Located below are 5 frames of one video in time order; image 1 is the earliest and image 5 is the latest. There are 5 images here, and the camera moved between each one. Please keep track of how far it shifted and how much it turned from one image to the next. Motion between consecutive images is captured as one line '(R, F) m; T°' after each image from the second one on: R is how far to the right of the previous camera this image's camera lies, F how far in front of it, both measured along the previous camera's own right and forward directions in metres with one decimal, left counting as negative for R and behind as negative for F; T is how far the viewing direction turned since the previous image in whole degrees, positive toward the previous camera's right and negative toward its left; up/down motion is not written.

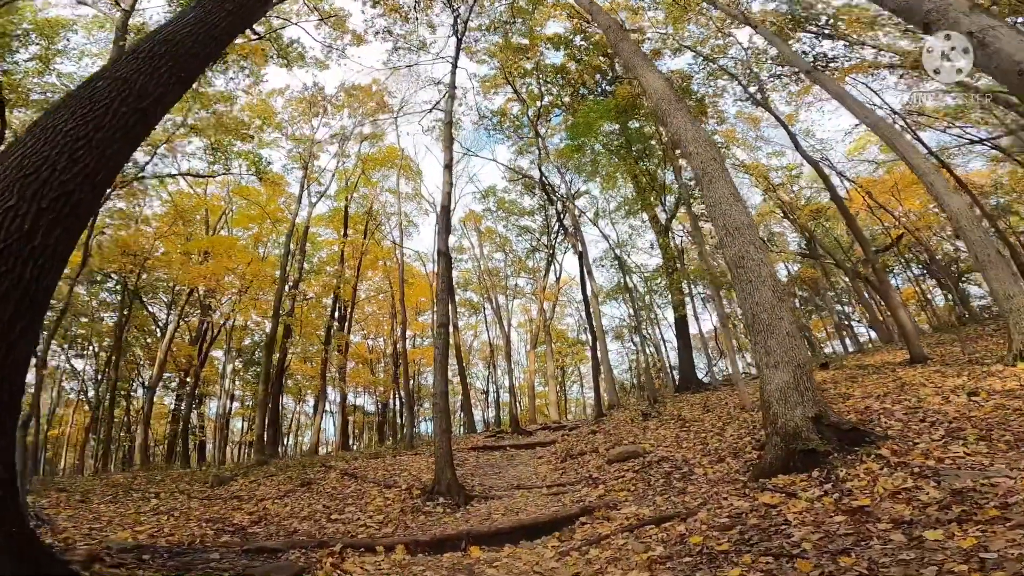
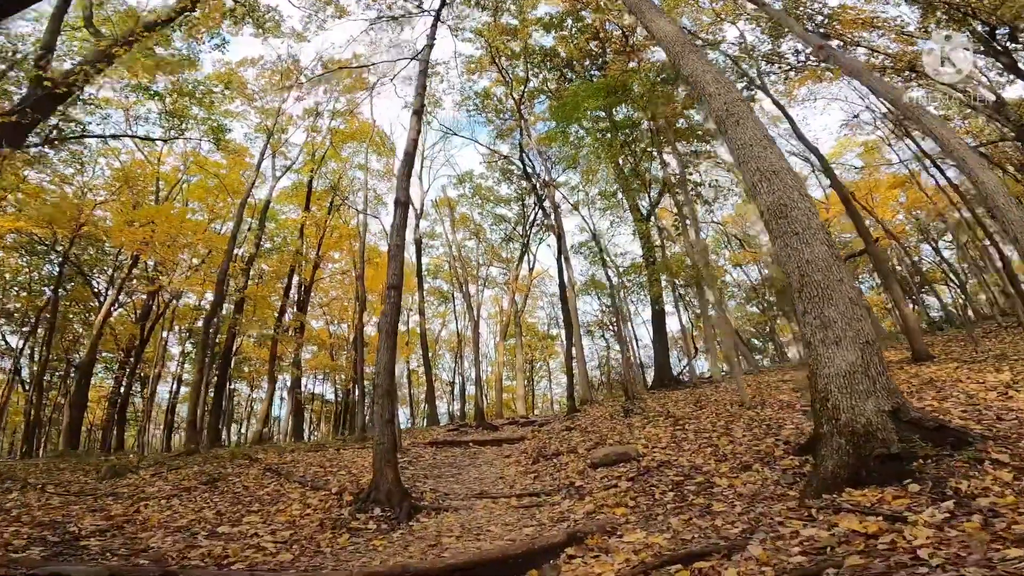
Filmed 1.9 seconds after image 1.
(0.0, +0.9) m; +3°
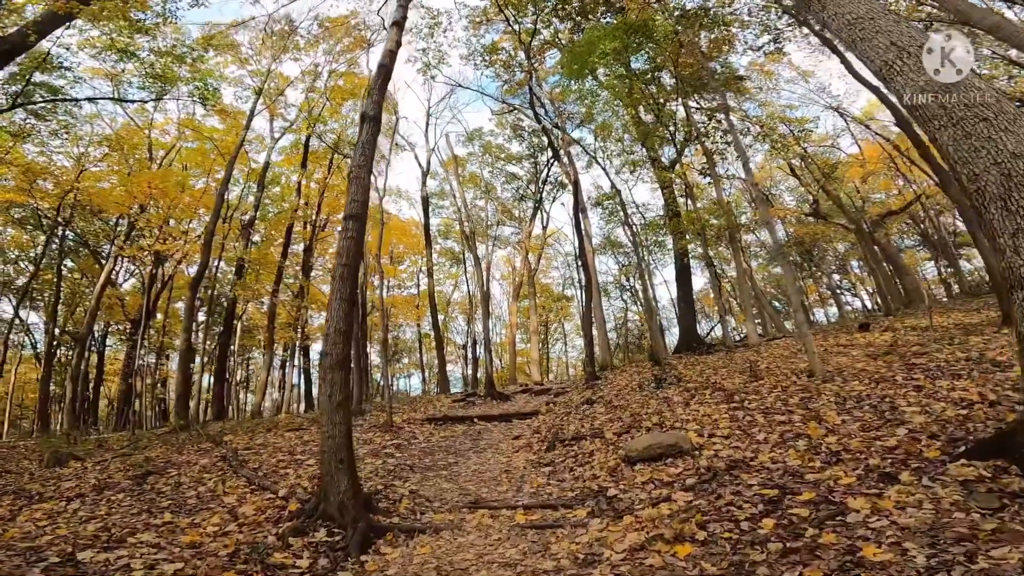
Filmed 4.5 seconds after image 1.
(+0.1, +1.0) m; -2°
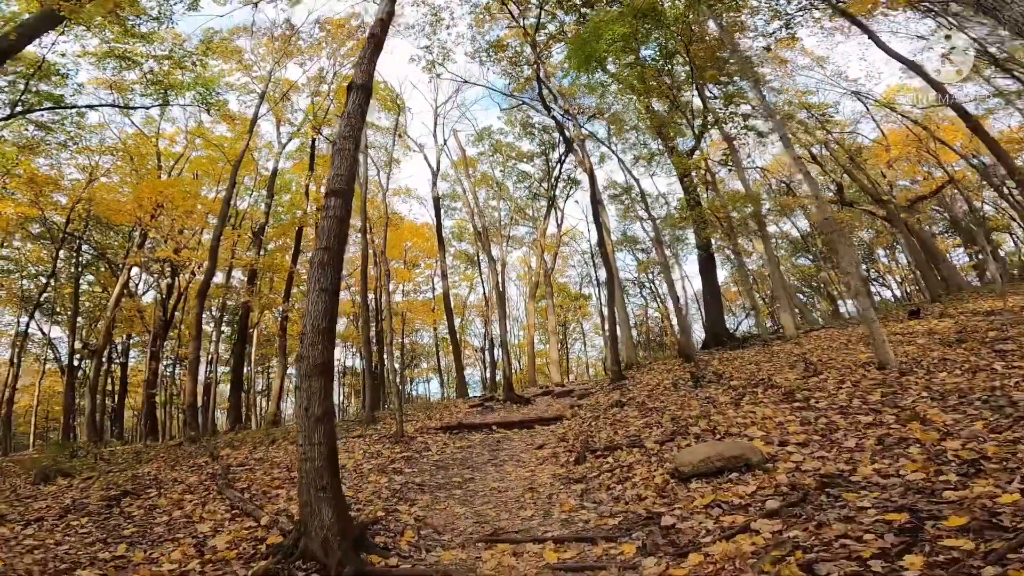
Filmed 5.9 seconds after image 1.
(0.0, +0.5) m; -2°
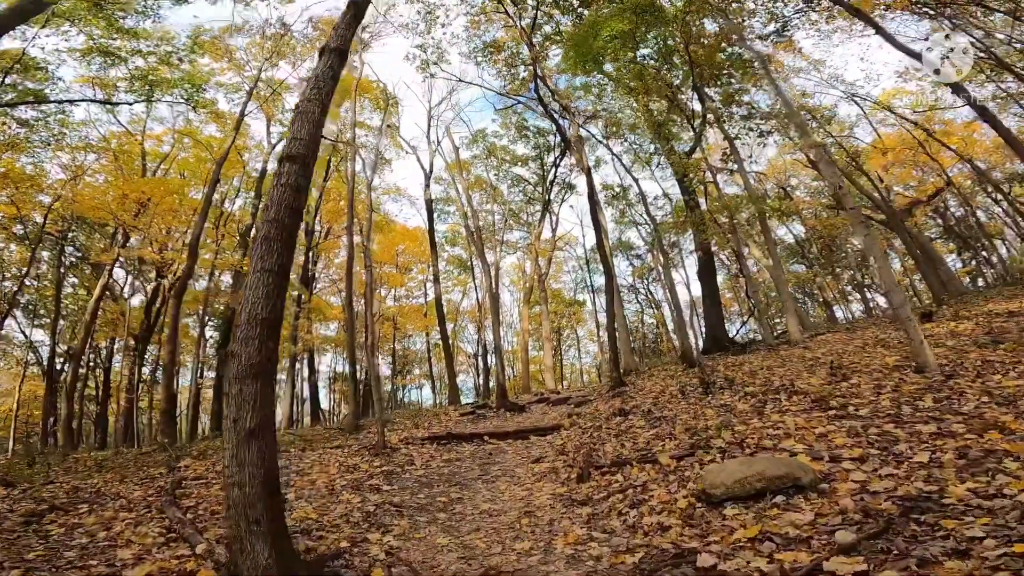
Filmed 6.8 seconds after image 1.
(0.0, +0.4) m; +1°
